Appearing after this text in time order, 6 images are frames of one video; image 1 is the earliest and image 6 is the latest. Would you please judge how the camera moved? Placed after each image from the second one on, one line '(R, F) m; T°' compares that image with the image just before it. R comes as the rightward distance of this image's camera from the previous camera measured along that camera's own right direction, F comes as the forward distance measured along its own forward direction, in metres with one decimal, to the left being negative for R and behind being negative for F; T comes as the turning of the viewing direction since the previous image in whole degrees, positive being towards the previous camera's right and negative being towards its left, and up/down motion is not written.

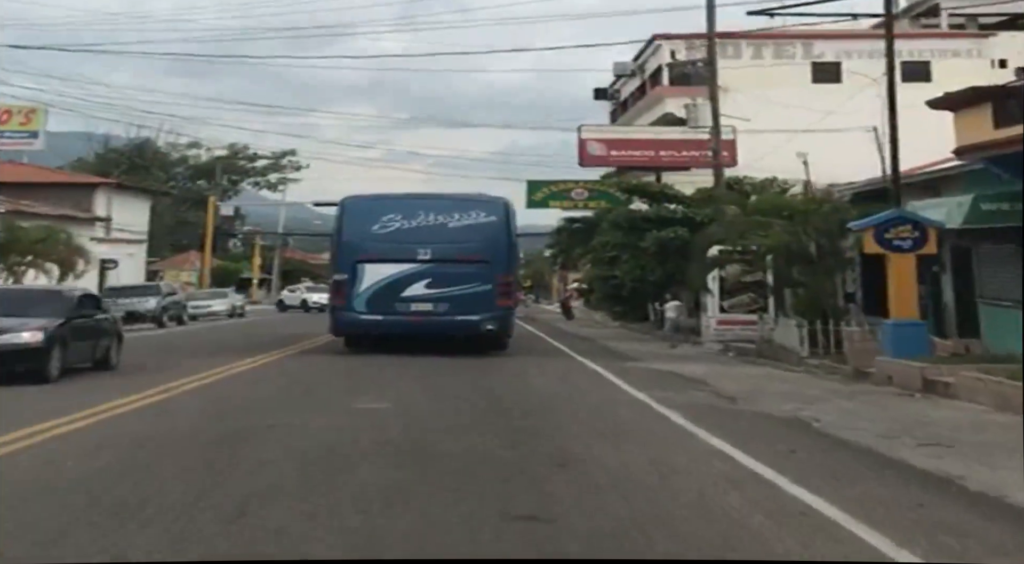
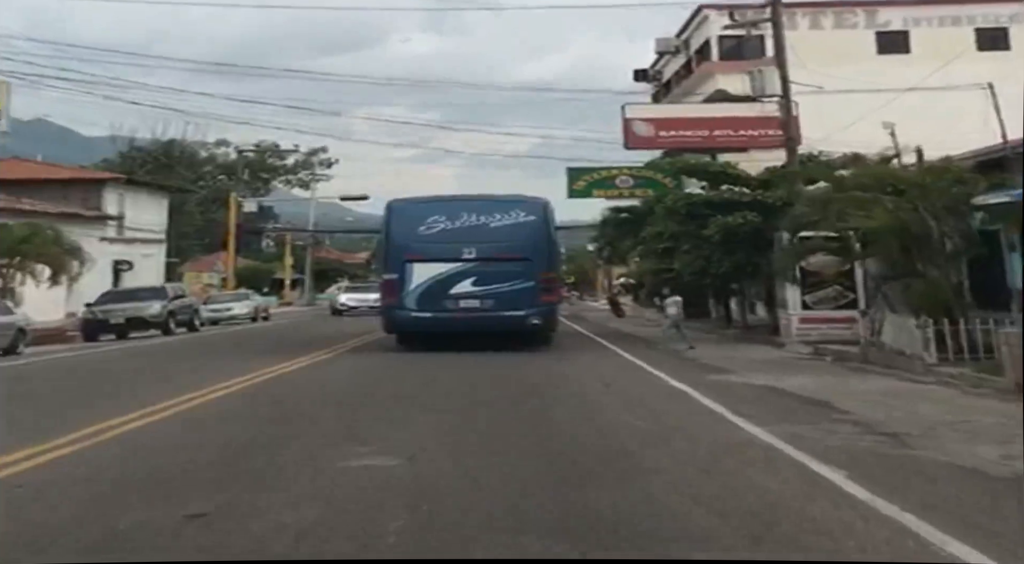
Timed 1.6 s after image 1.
(-0.3, +3.5) m; -3°
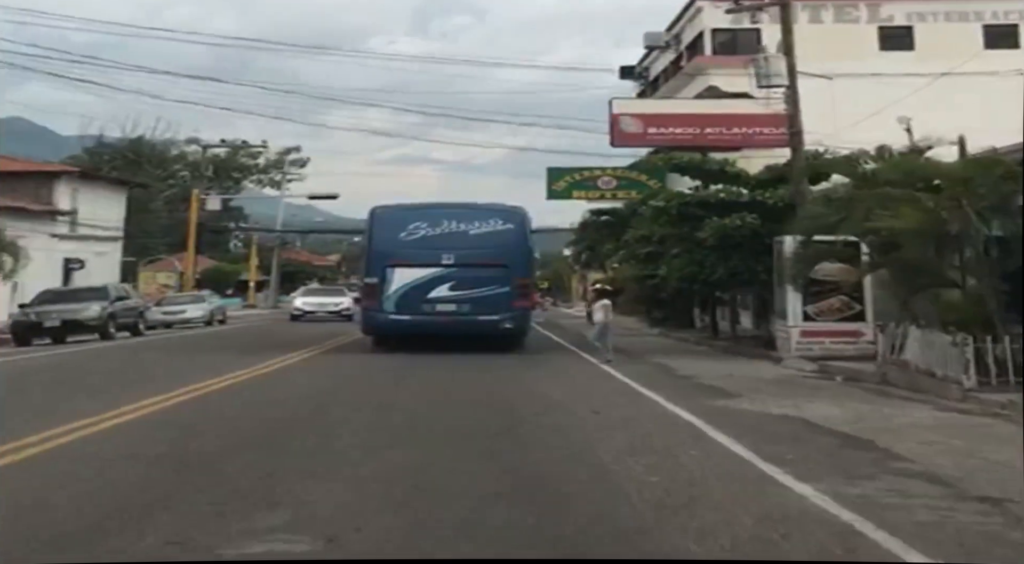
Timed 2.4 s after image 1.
(0.0, +2.2) m; +2°
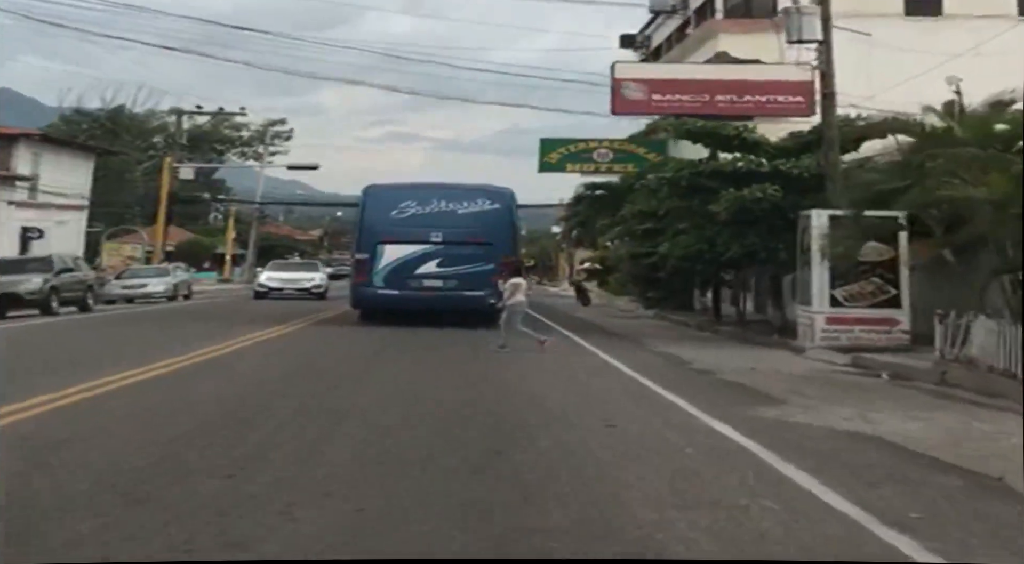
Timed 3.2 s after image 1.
(-0.1, +2.5) m; +1°
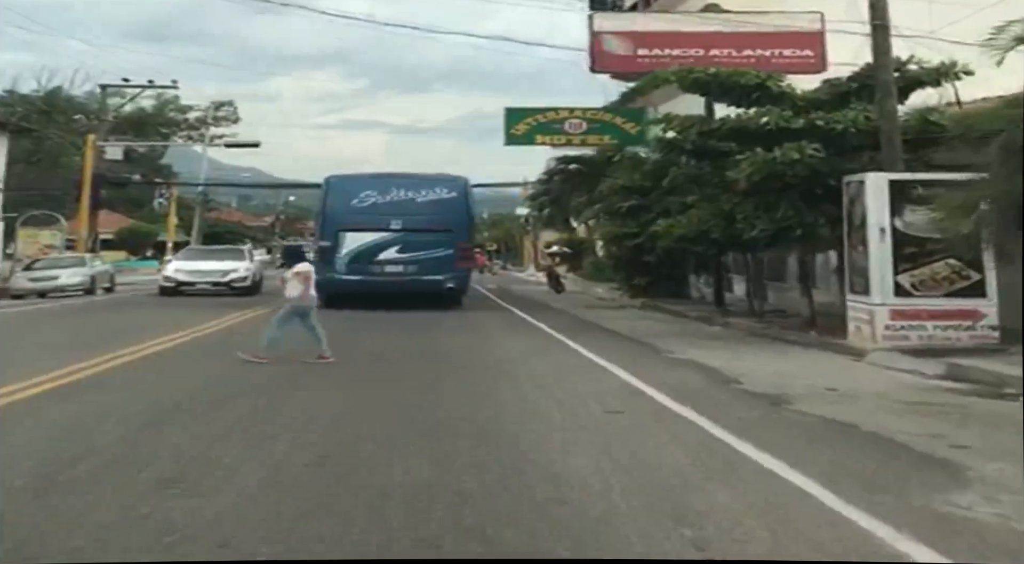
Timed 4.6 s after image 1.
(-0.3, +4.4) m; +3°
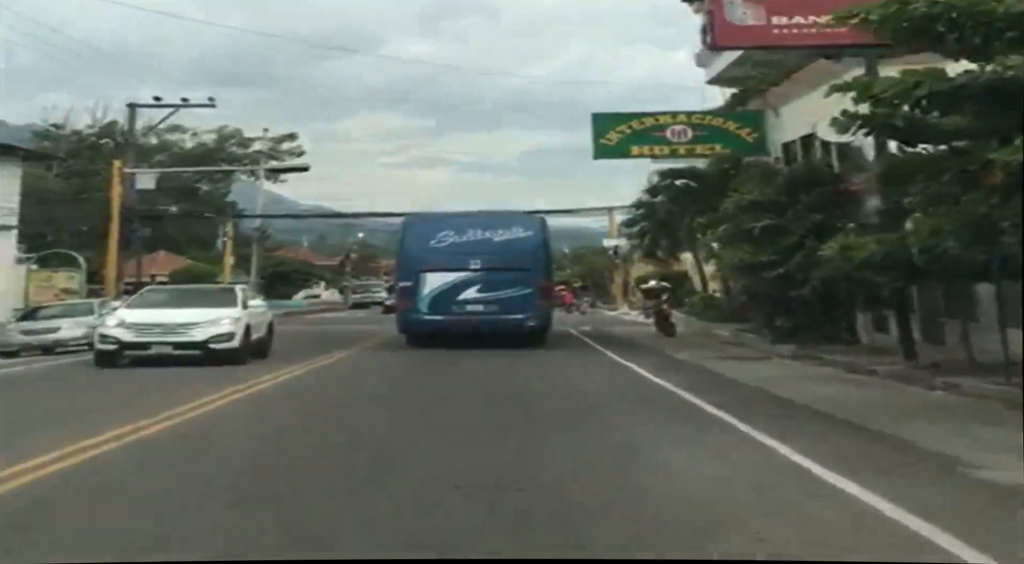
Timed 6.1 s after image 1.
(-0.9, +5.8) m; -6°
